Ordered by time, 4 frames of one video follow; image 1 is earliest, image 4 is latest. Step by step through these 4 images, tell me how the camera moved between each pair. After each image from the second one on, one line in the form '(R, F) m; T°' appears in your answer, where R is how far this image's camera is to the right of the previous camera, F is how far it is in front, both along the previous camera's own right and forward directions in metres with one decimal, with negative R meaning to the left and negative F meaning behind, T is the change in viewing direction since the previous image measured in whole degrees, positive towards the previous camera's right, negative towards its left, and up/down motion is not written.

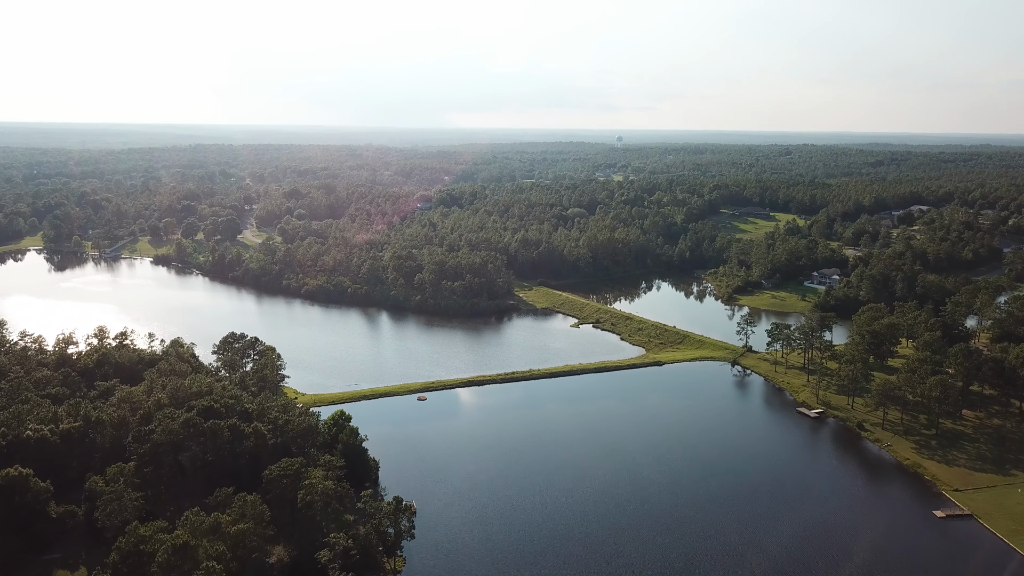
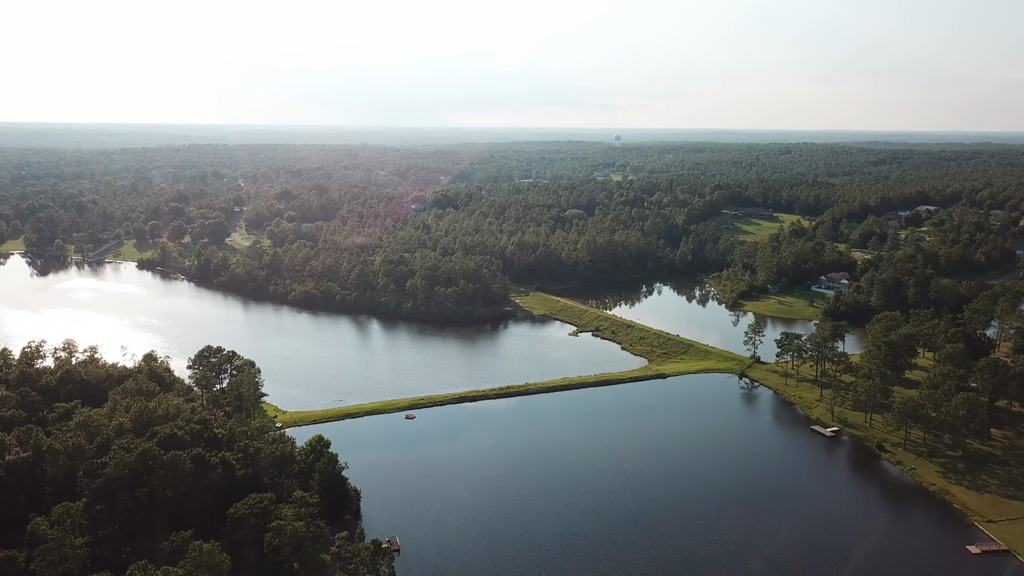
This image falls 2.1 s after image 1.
(+0.2, +2.2) m; 0°
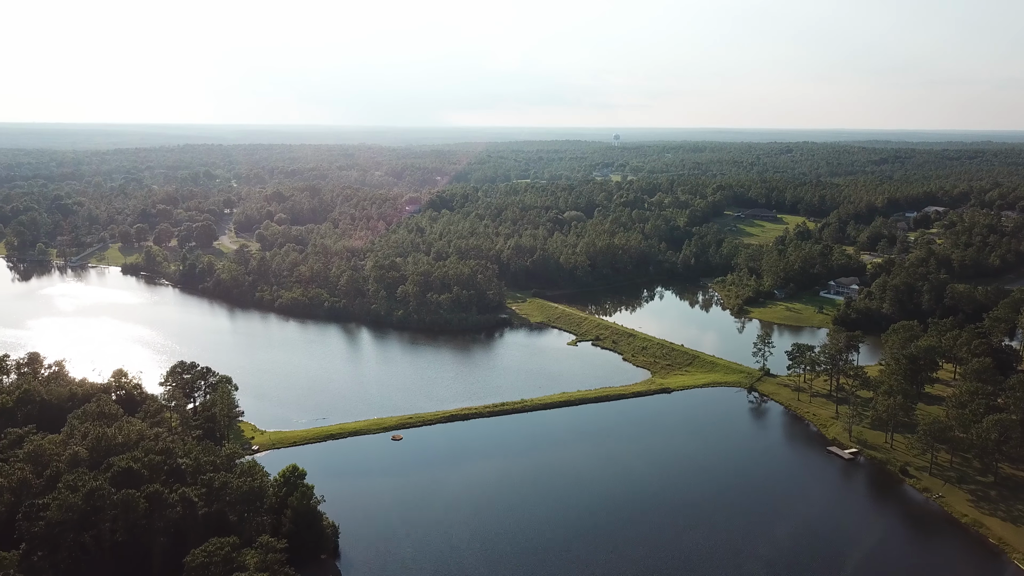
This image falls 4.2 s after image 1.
(+0.2, +2.2) m; 0°
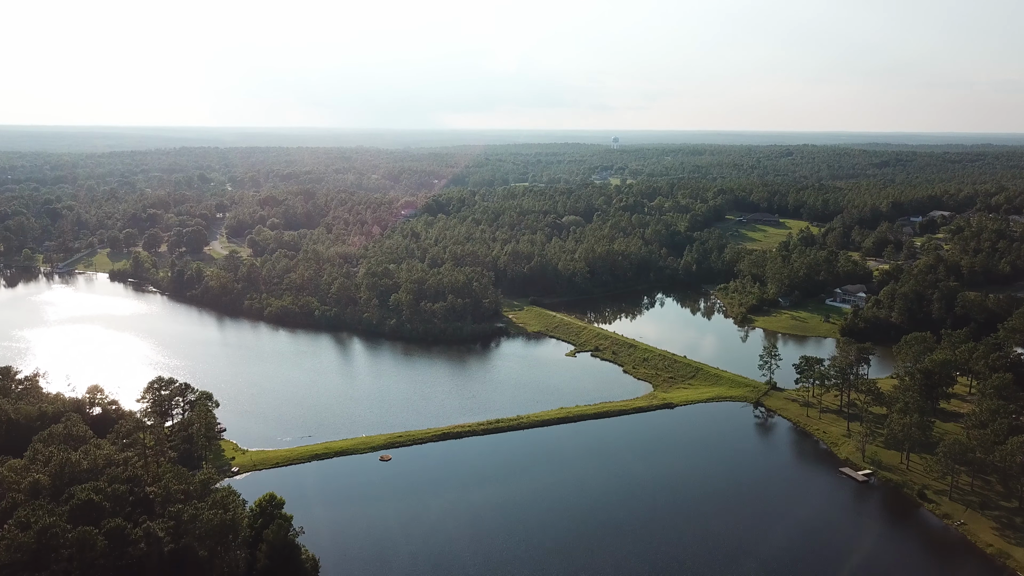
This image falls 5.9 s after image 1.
(+0.2, +1.5) m; 0°
